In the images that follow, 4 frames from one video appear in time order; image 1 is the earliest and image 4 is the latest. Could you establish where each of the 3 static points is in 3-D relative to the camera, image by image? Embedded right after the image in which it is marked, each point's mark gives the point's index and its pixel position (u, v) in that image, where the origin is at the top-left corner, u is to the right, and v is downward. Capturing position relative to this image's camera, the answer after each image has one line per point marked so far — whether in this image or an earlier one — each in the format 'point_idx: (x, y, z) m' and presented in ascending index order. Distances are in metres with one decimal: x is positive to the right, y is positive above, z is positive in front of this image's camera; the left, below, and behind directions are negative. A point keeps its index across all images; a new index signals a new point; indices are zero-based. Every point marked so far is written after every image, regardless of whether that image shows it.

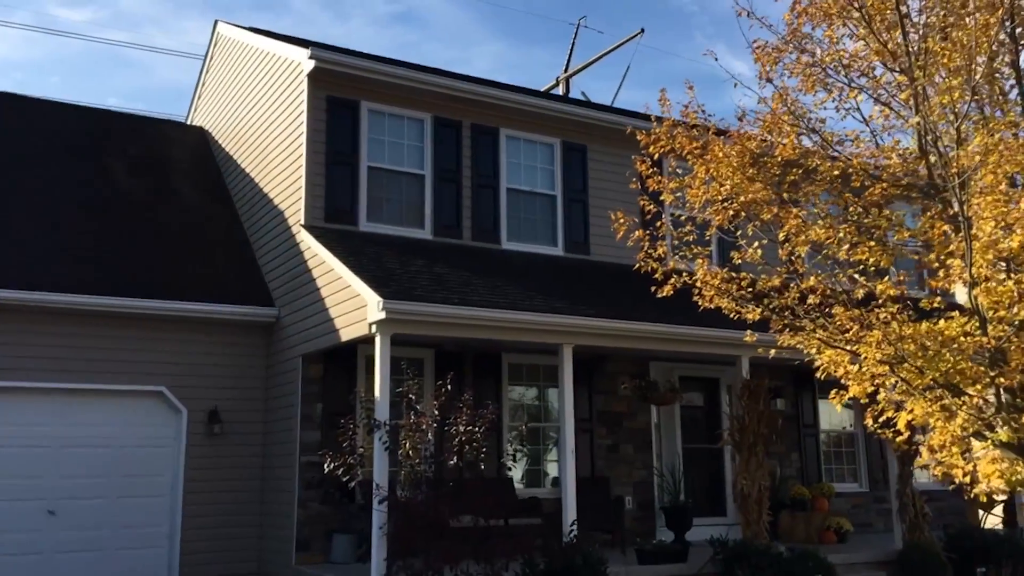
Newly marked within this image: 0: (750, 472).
0: (+2.7, -2.1, +10.3) m
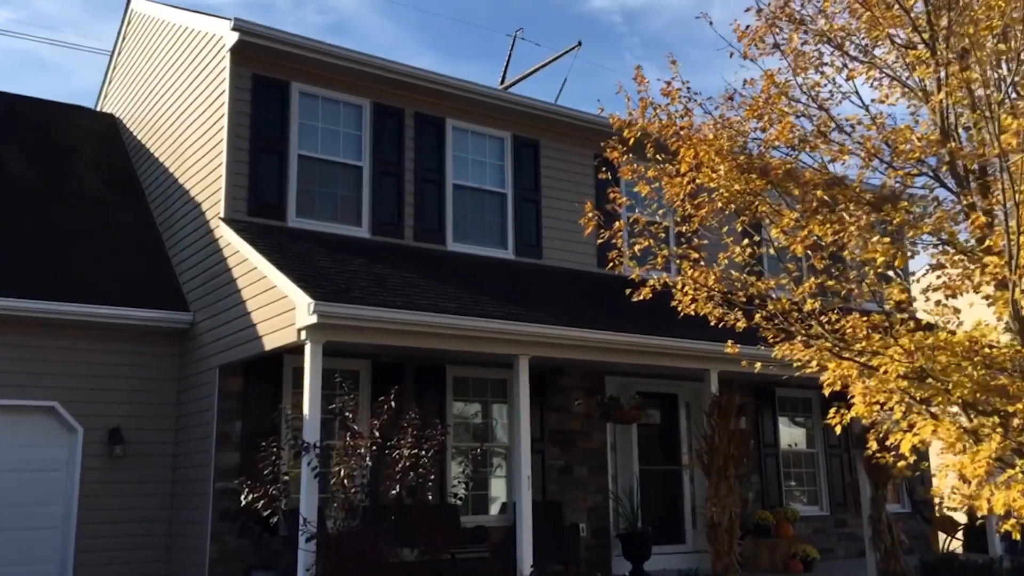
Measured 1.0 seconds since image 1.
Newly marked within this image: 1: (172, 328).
0: (+2.1, -2.1, +9.3) m
1: (-3.8, -0.4, +10.1) m
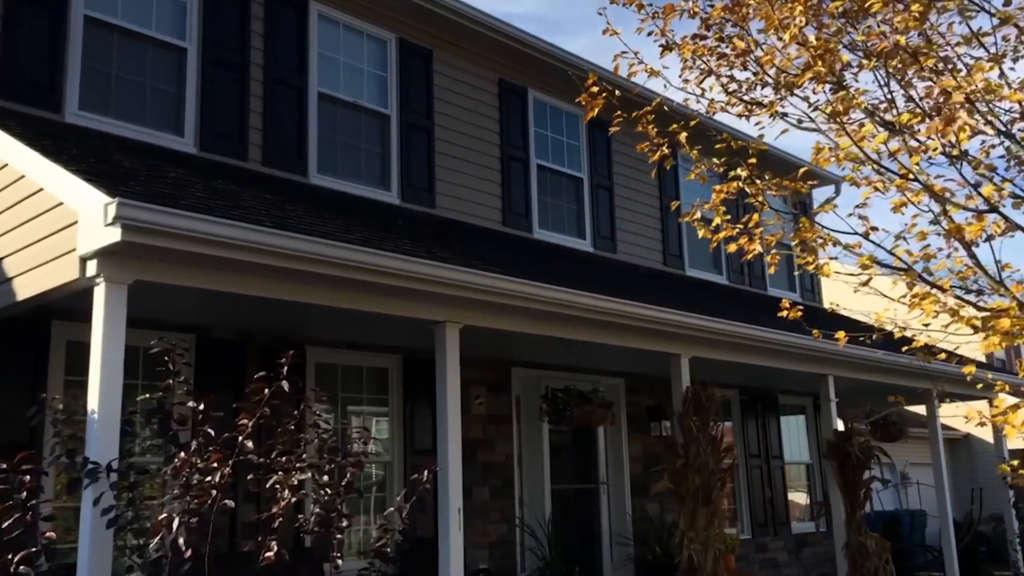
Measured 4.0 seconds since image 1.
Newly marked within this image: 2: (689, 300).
0: (+1.4, -1.8, +6.8) m
1: (-4.5, +0.1, +6.3) m
2: (+1.6, -0.1, +8.1) m
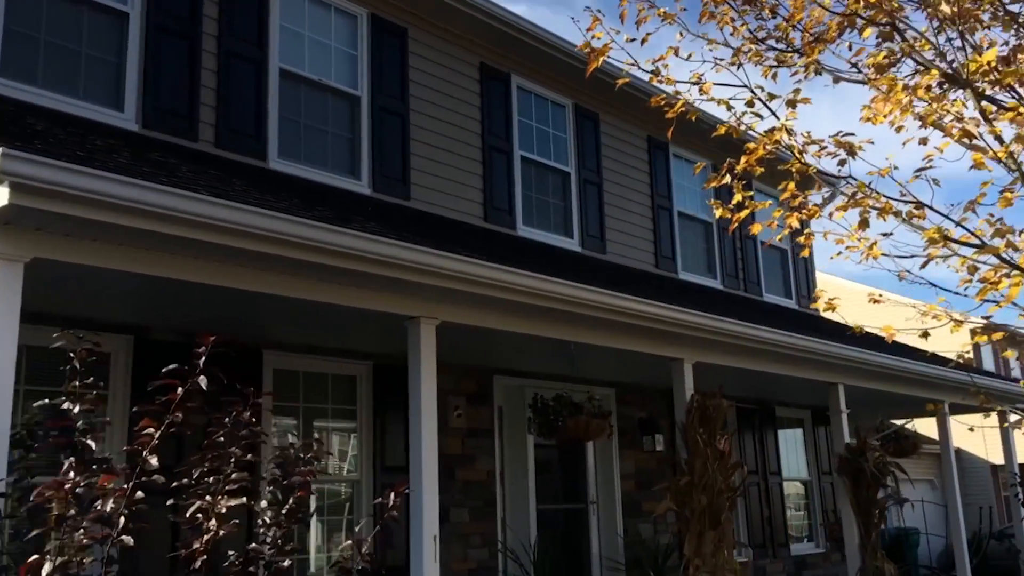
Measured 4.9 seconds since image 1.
0: (+1.3, -1.8, +6.0) m
1: (-4.6, +0.1, +5.4) m
2: (+1.4, -0.1, +7.4) m
